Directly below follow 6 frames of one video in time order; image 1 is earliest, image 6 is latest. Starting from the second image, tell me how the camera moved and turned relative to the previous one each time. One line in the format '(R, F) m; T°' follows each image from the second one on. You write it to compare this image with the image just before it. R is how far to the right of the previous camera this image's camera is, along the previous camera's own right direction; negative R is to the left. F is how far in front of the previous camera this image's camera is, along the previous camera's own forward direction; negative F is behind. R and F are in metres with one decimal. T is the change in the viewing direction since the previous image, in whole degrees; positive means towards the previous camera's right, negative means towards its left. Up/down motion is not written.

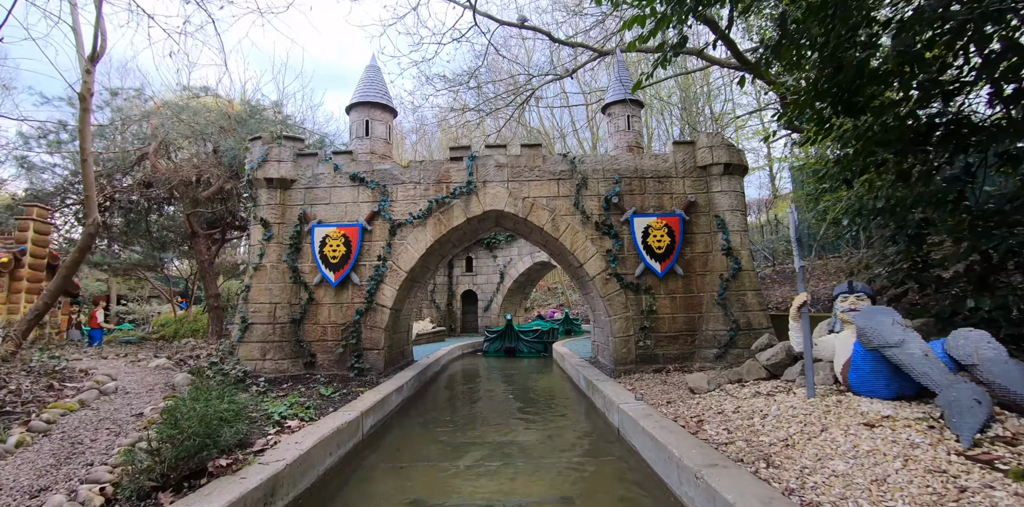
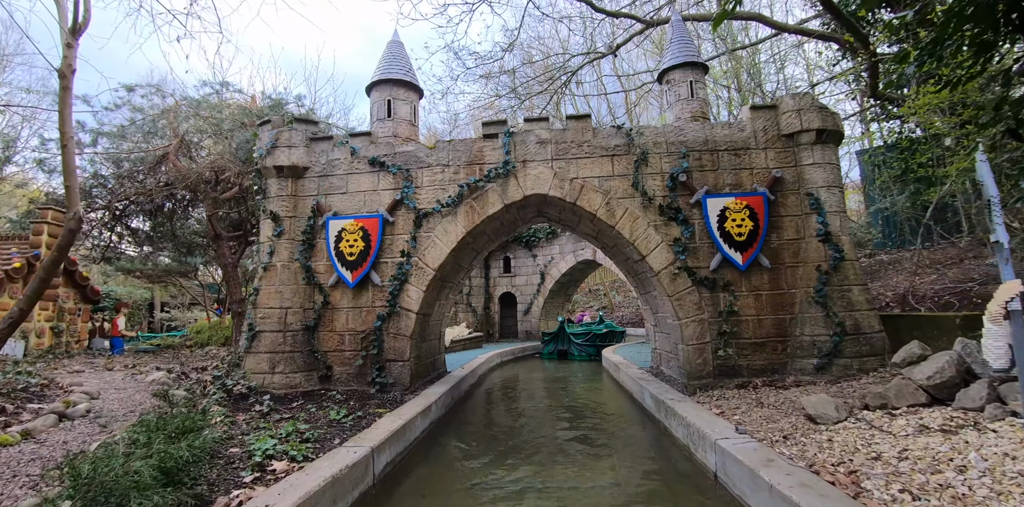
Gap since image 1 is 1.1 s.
(-0.1, +1.0) m; -4°
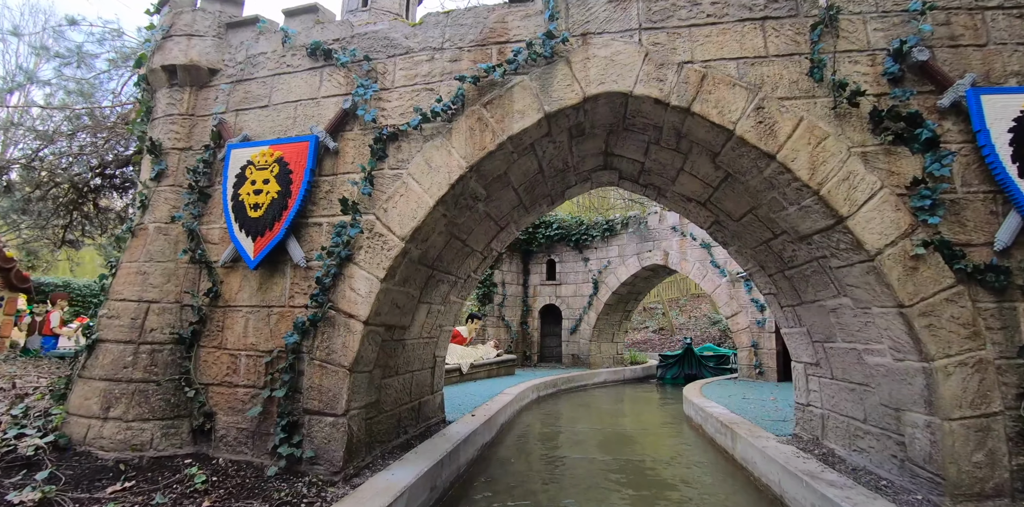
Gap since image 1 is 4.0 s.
(0.0, +2.6) m; -6°
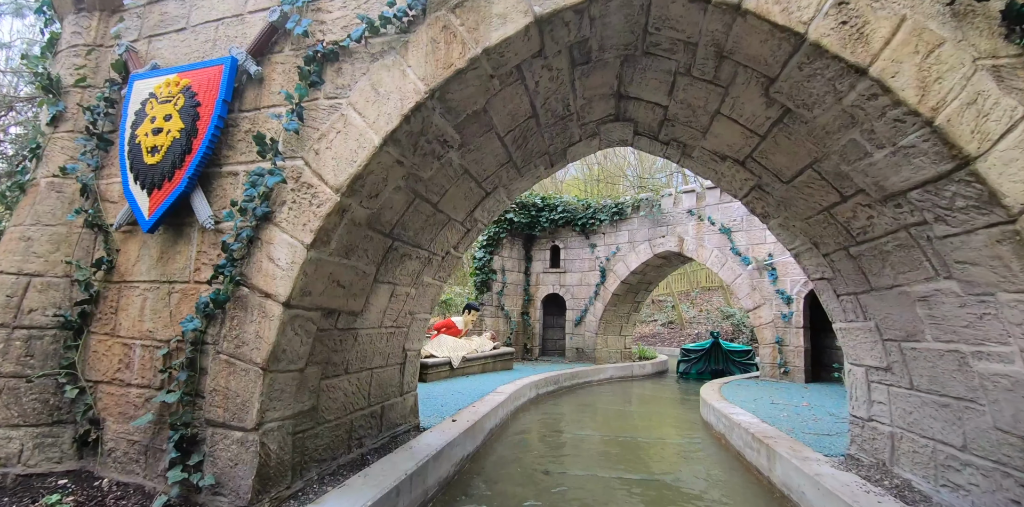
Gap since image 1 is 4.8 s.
(+0.1, +0.7) m; -1°
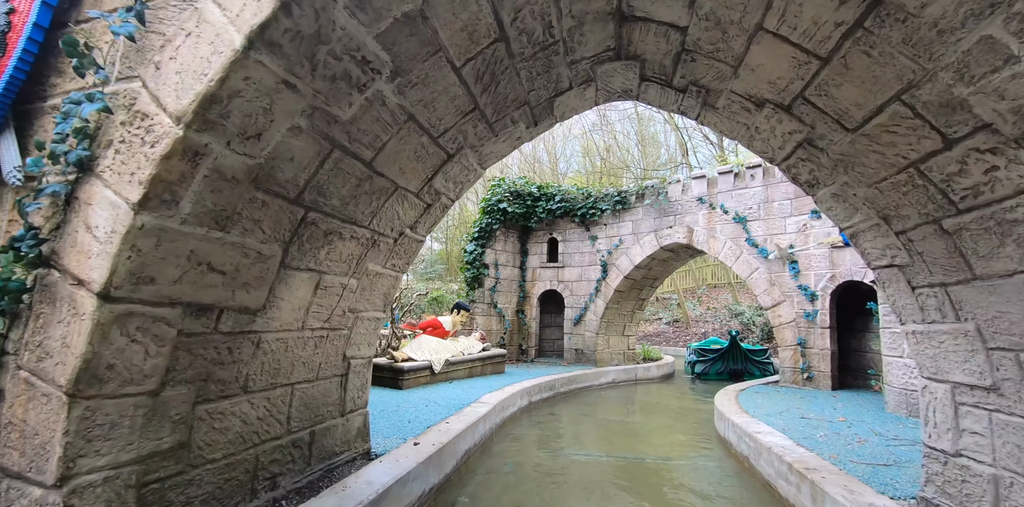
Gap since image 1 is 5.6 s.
(+0.2, +0.7) m; 0°
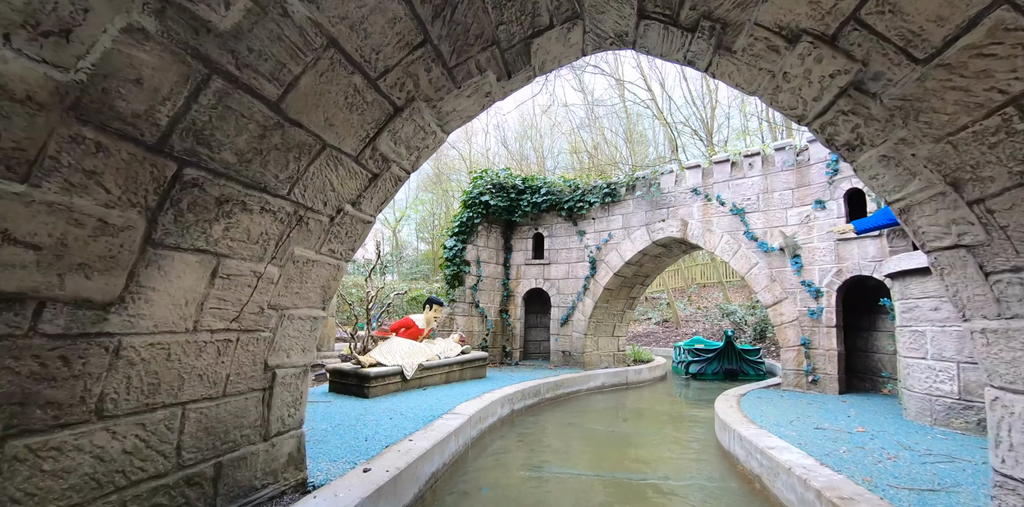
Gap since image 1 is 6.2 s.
(+0.1, +0.5) m; +1°
